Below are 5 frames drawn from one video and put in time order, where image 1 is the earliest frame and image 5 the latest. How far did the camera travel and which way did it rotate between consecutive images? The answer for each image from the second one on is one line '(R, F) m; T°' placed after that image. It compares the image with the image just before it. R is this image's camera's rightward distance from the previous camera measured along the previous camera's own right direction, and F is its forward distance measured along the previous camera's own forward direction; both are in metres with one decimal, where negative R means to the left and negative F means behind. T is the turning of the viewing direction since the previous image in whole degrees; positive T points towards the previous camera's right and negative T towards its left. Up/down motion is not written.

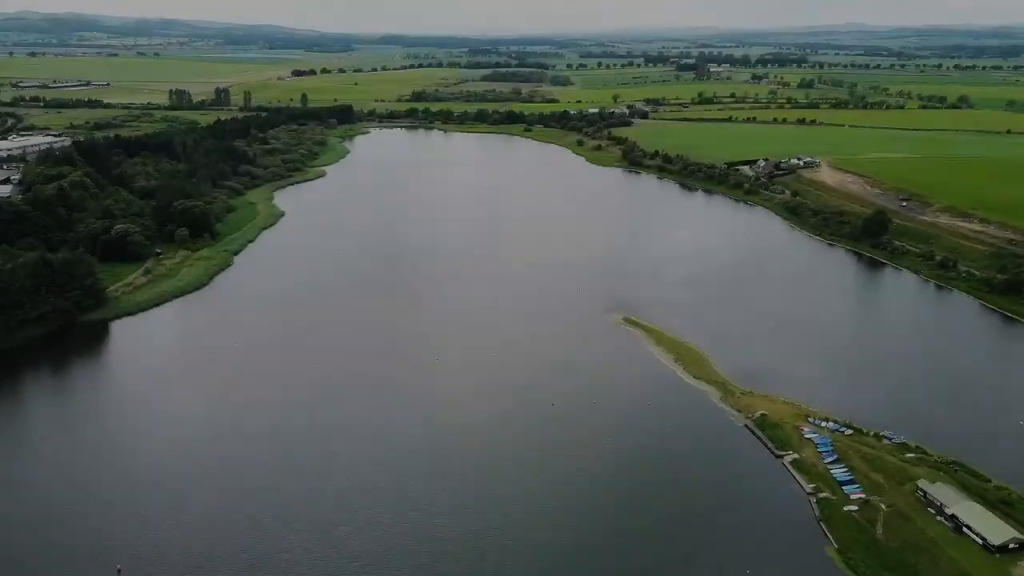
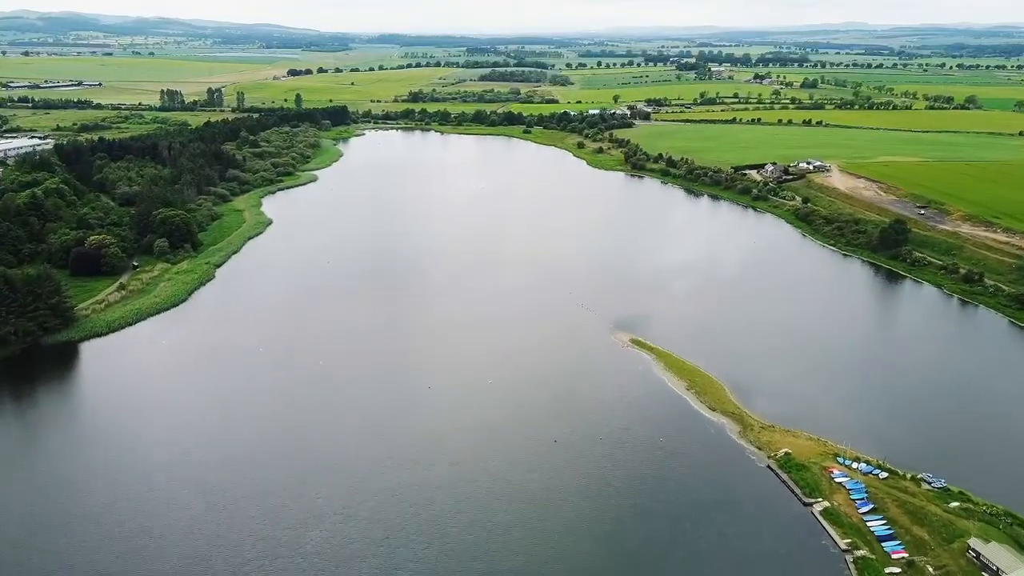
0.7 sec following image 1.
(0.0, +2.1) m; 0°
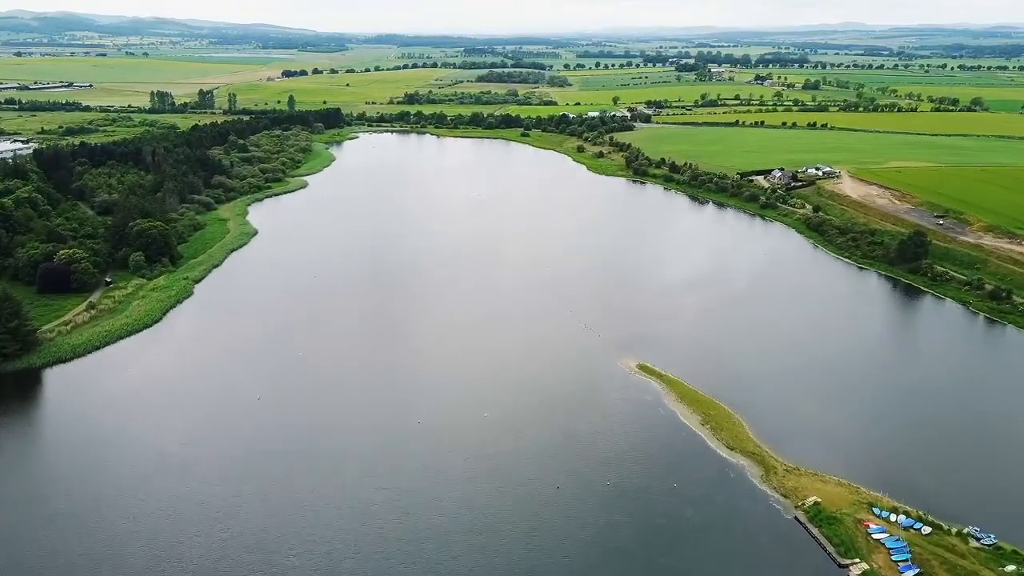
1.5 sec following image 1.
(0.0, +2.1) m; 0°
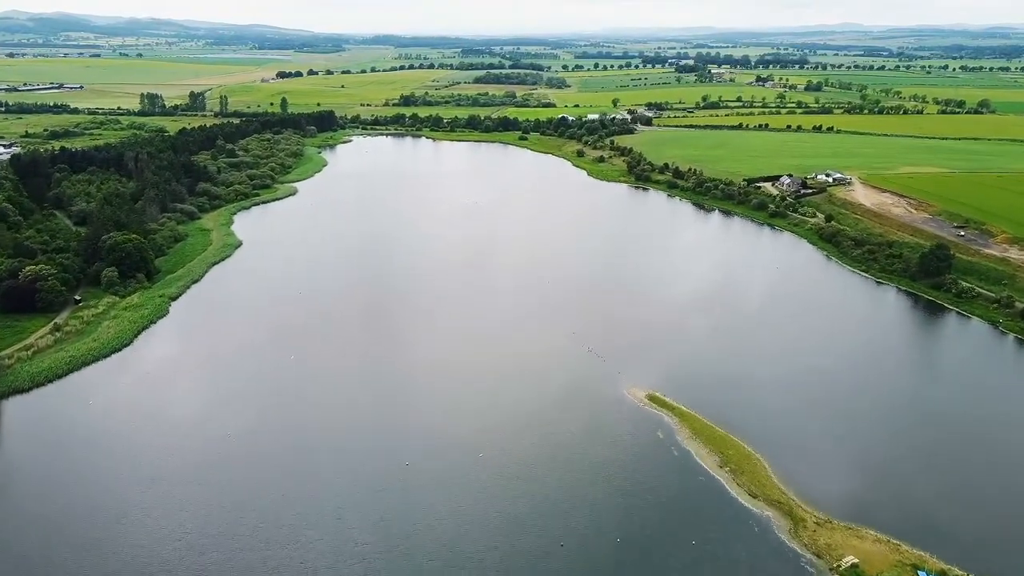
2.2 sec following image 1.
(0.0, +2.1) m; 0°
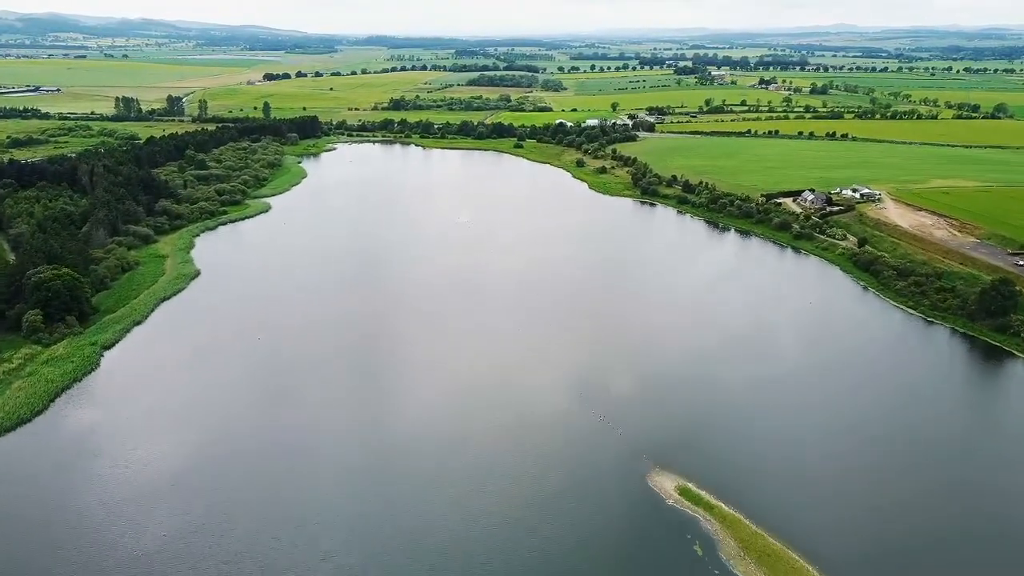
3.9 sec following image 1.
(0.0, +4.7) m; 0°
